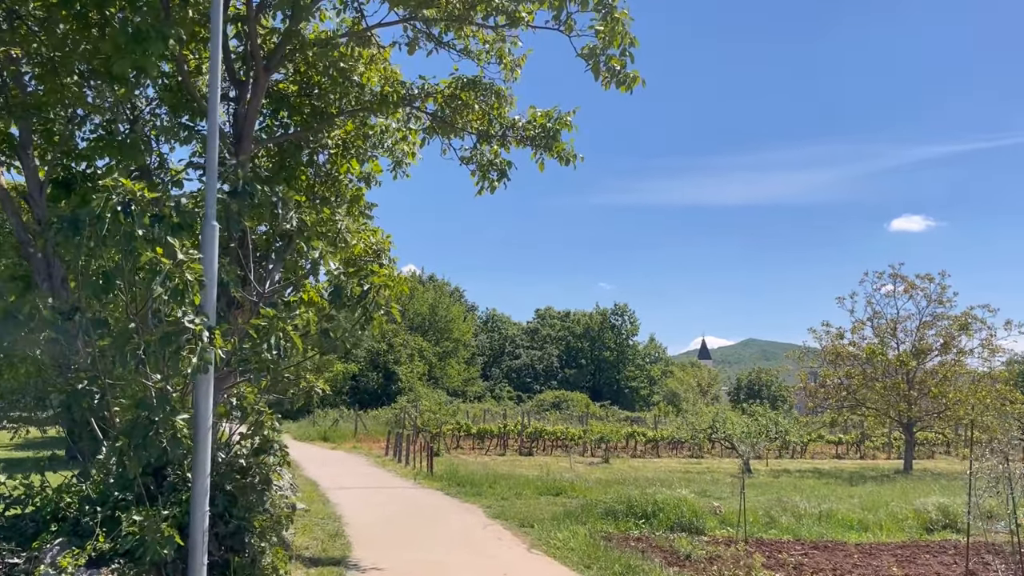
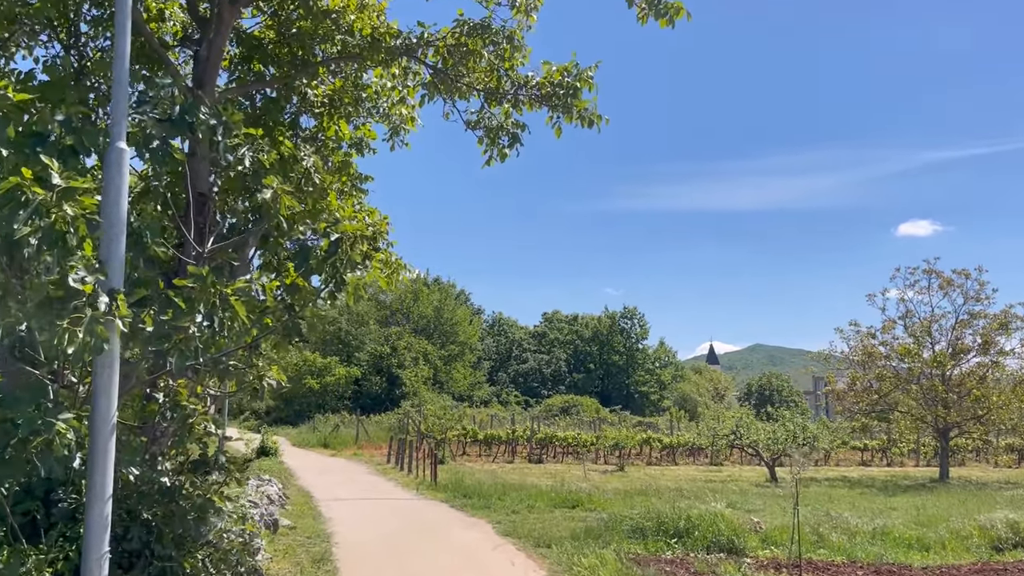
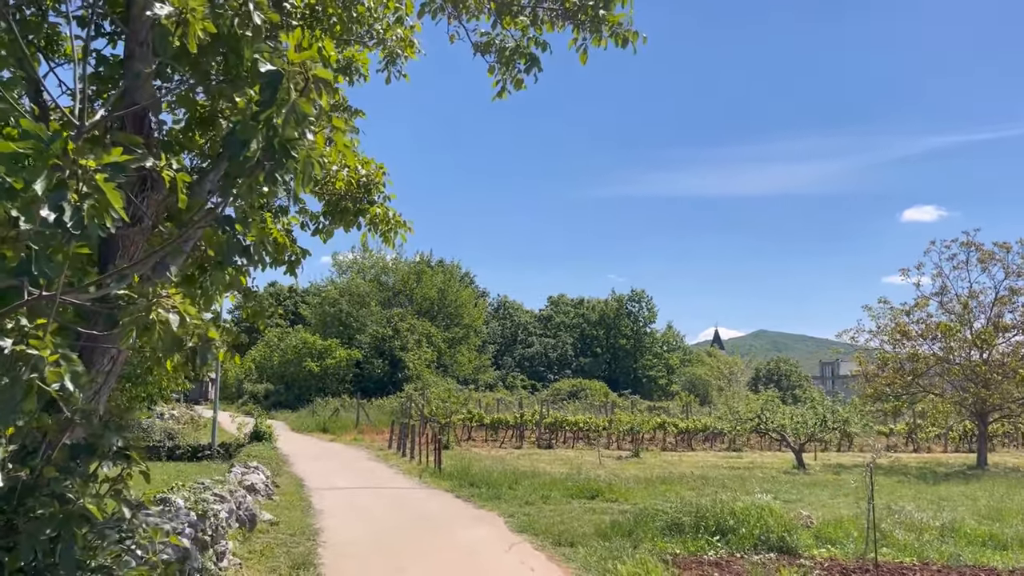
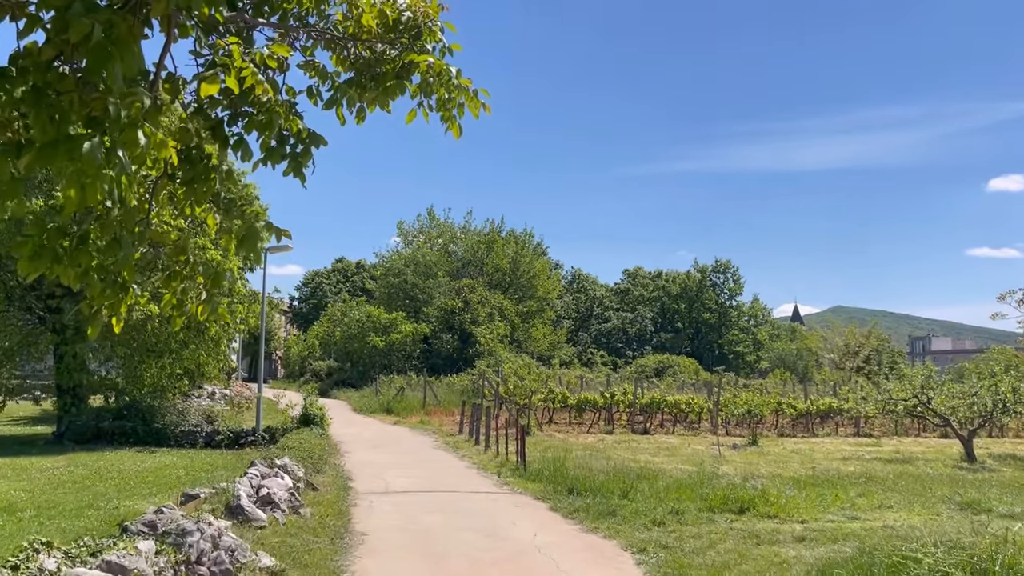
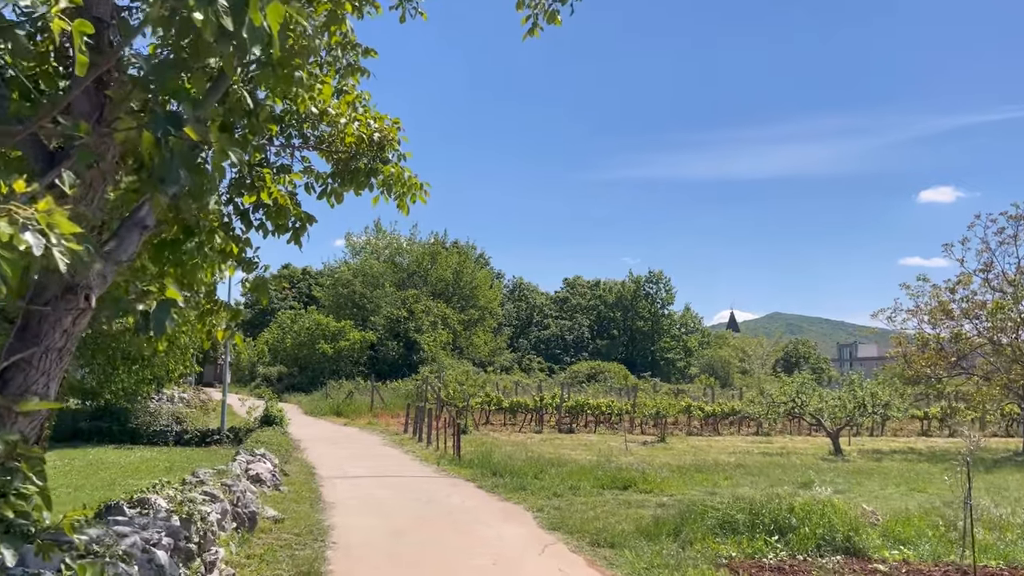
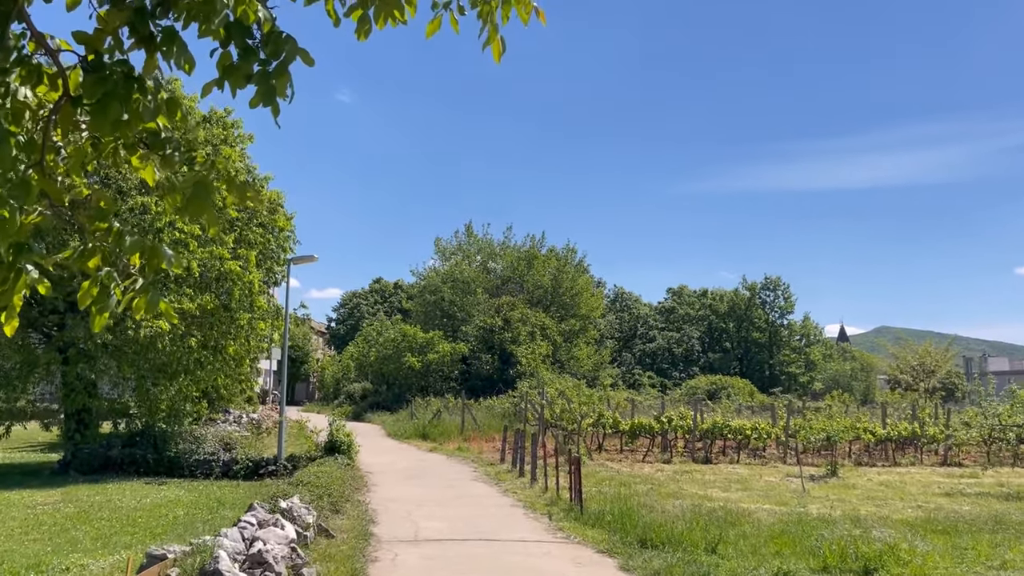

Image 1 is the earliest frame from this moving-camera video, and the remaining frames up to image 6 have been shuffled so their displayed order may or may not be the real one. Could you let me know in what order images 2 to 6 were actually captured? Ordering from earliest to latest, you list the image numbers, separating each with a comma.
2, 3, 5, 4, 6
